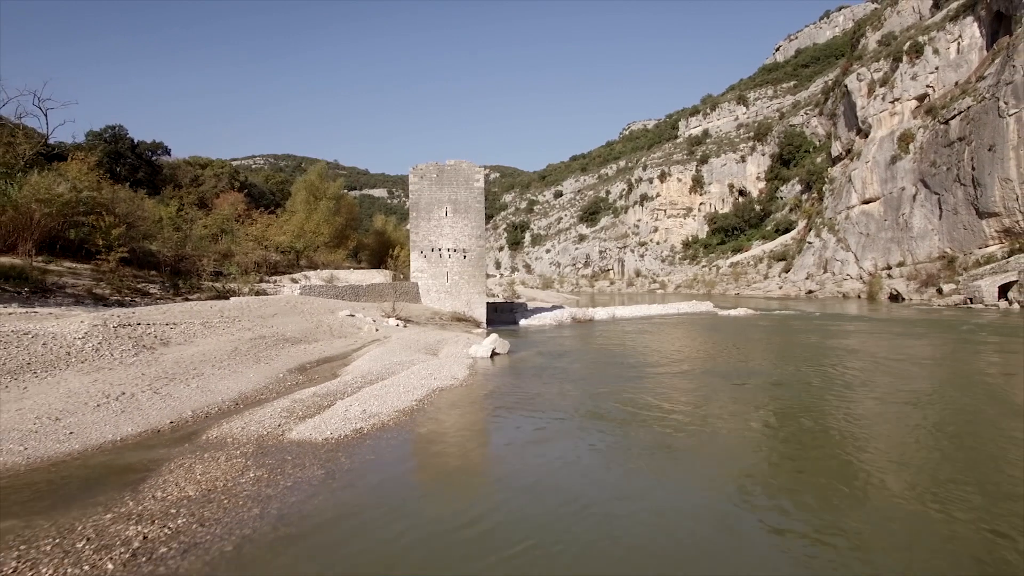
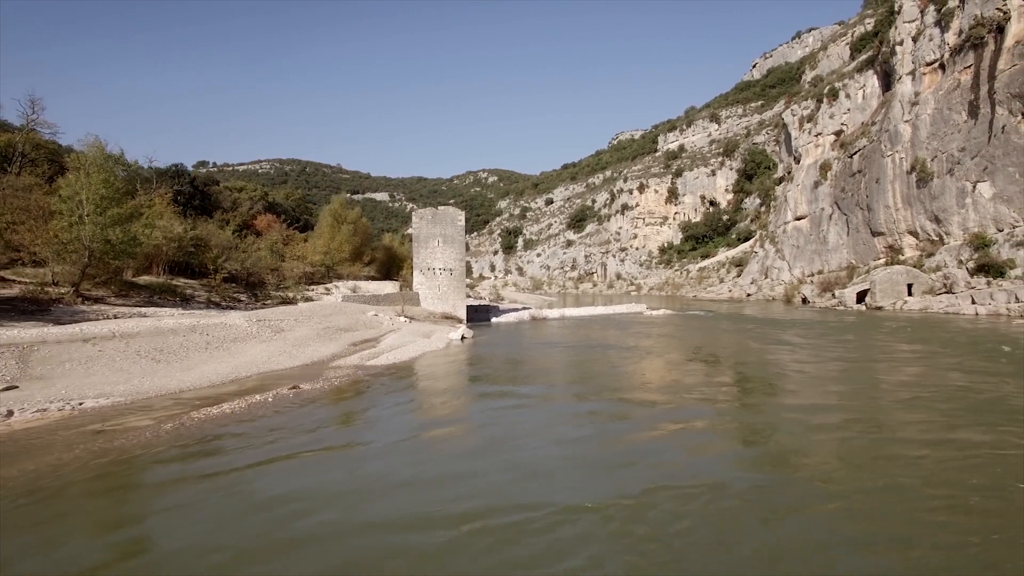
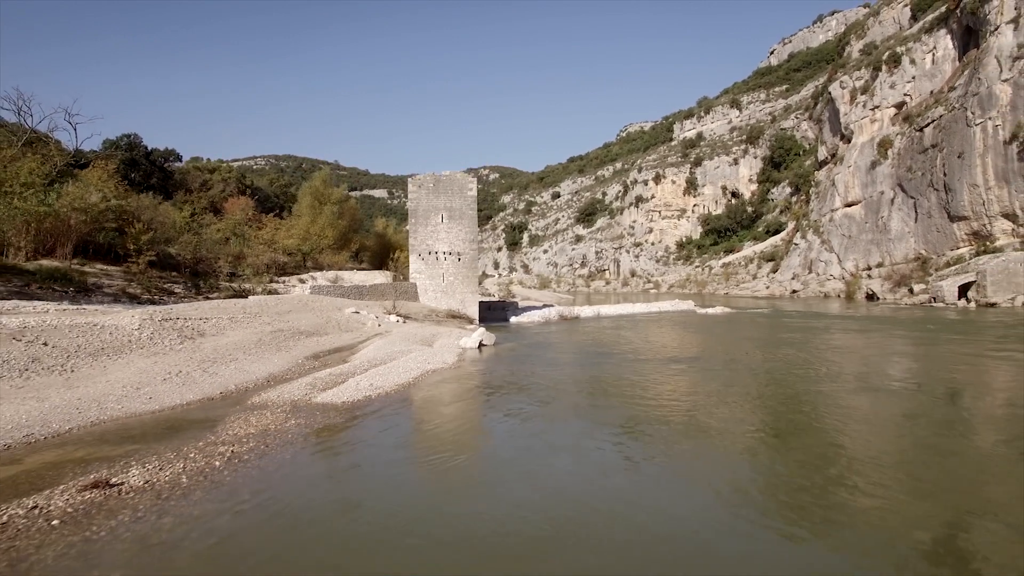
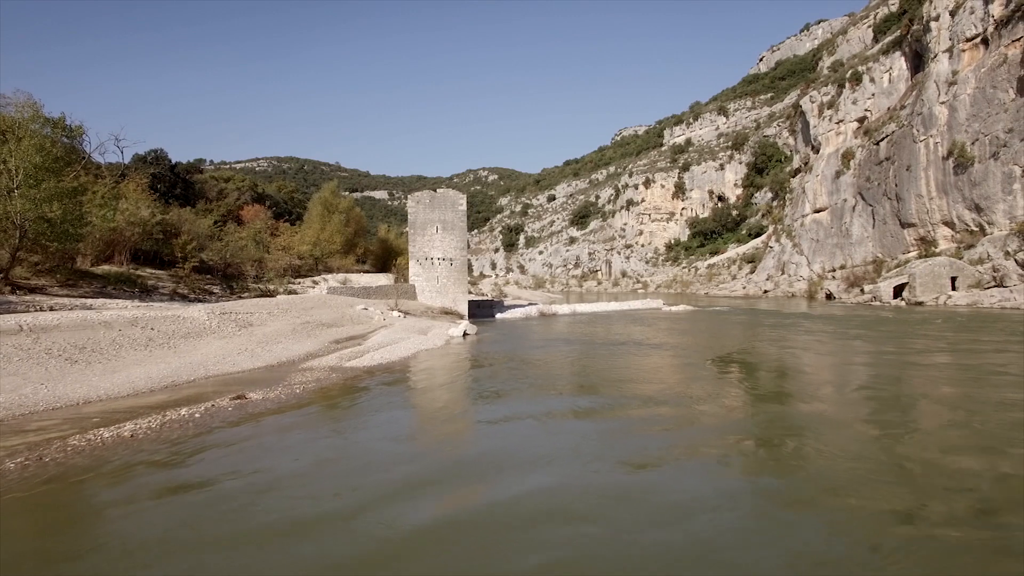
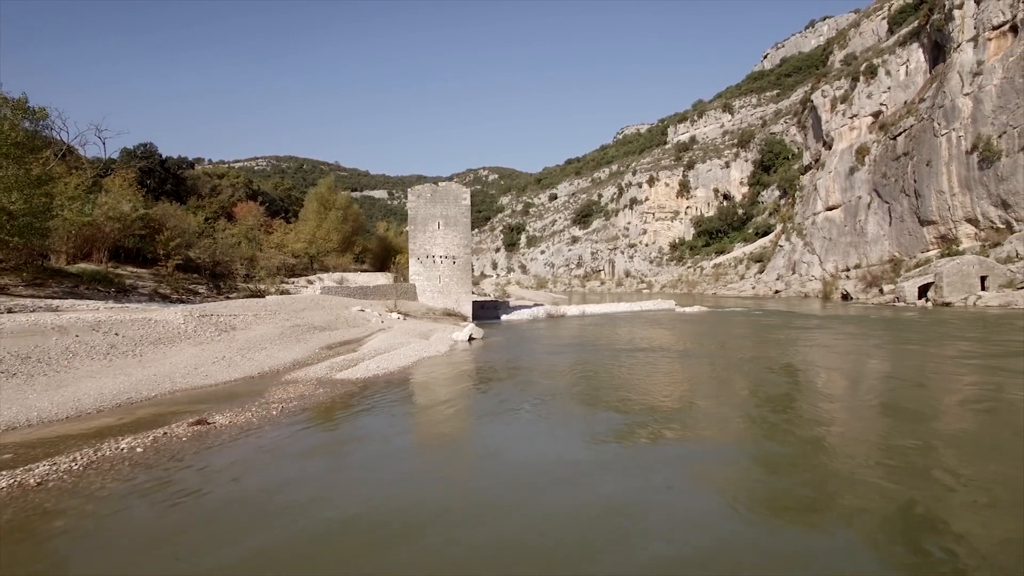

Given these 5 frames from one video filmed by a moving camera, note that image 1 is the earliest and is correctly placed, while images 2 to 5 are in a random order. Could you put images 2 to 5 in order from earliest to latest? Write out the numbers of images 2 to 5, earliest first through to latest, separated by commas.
3, 5, 4, 2
